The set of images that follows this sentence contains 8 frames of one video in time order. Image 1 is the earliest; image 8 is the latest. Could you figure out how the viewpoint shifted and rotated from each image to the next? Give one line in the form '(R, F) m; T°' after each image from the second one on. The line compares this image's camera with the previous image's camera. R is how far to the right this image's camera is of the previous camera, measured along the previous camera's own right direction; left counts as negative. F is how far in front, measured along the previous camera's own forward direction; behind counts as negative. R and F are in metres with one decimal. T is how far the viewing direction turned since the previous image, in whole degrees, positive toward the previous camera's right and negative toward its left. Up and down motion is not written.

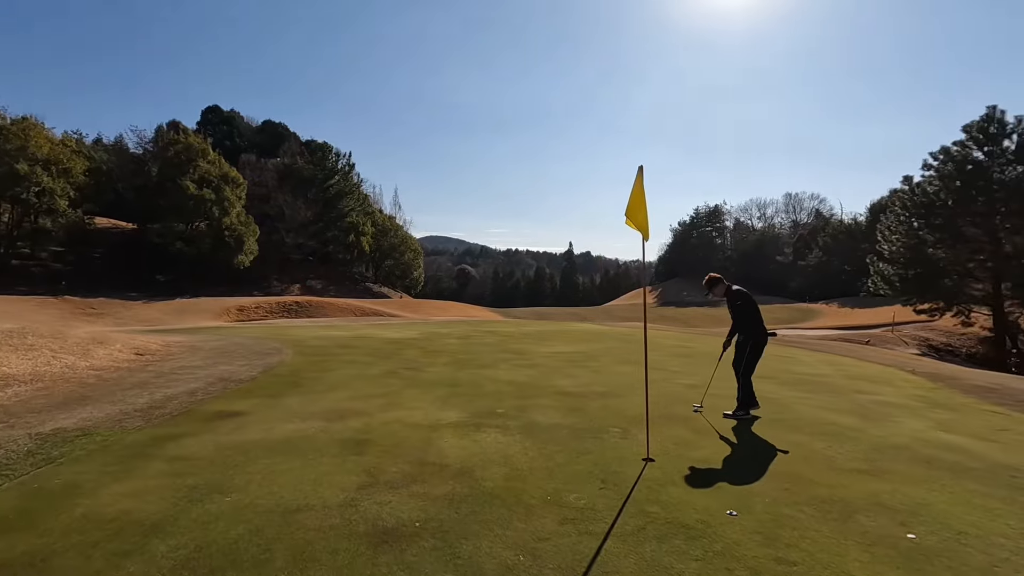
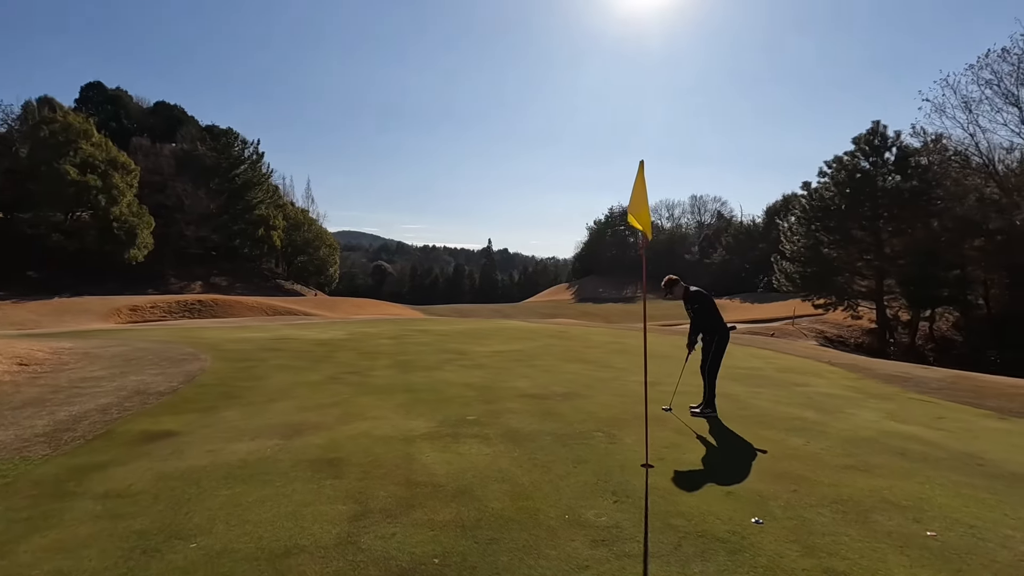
(-0.6, +0.4) m; +9°
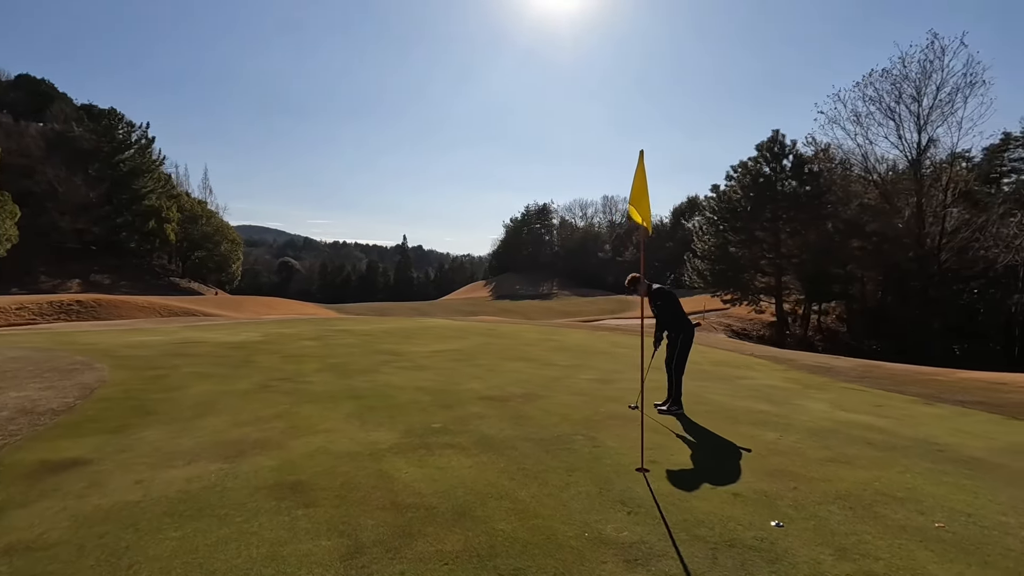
(-0.6, +0.4) m; +9°
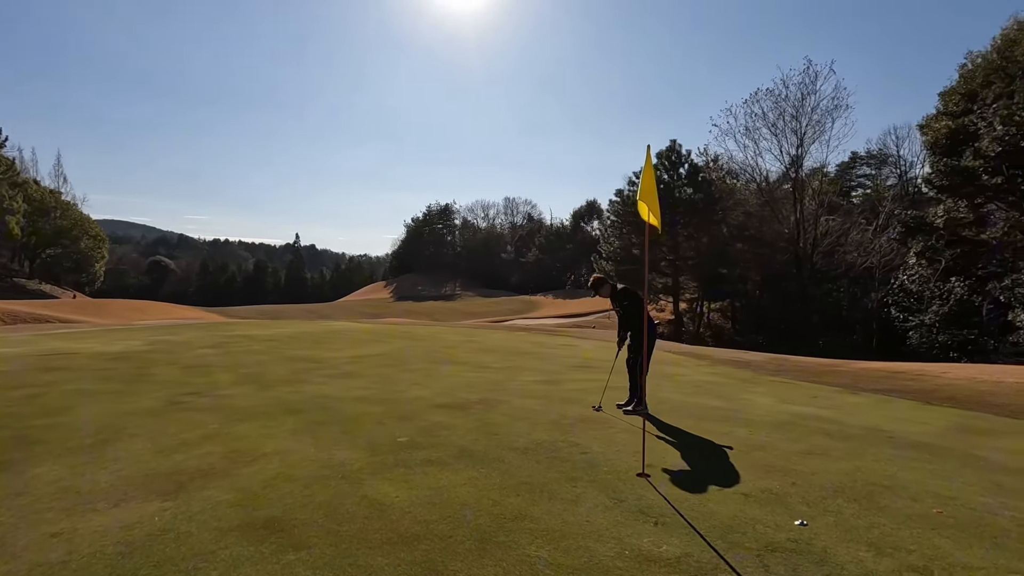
(-0.7, +0.4) m; +11°
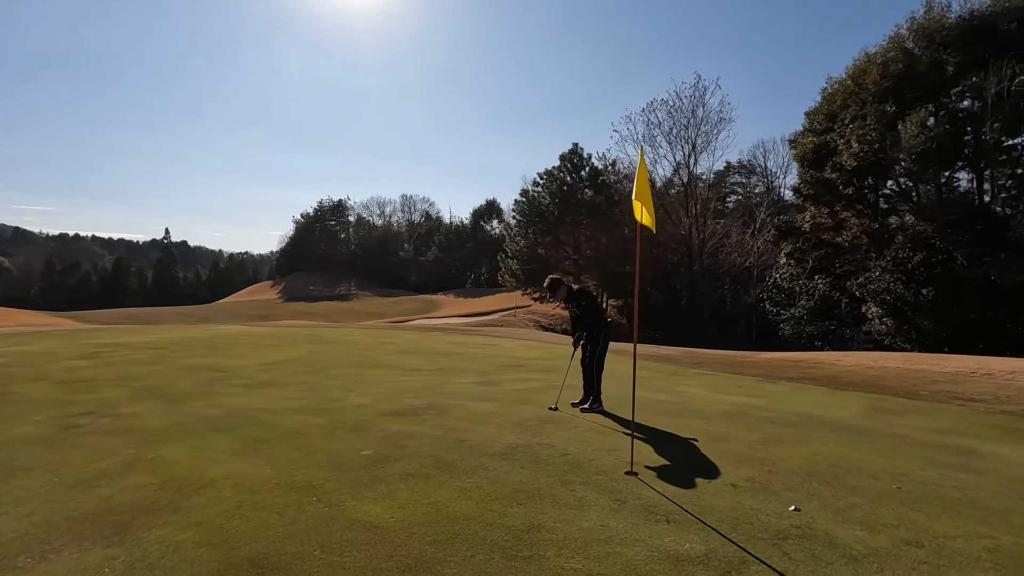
(-0.7, +0.2) m; +11°
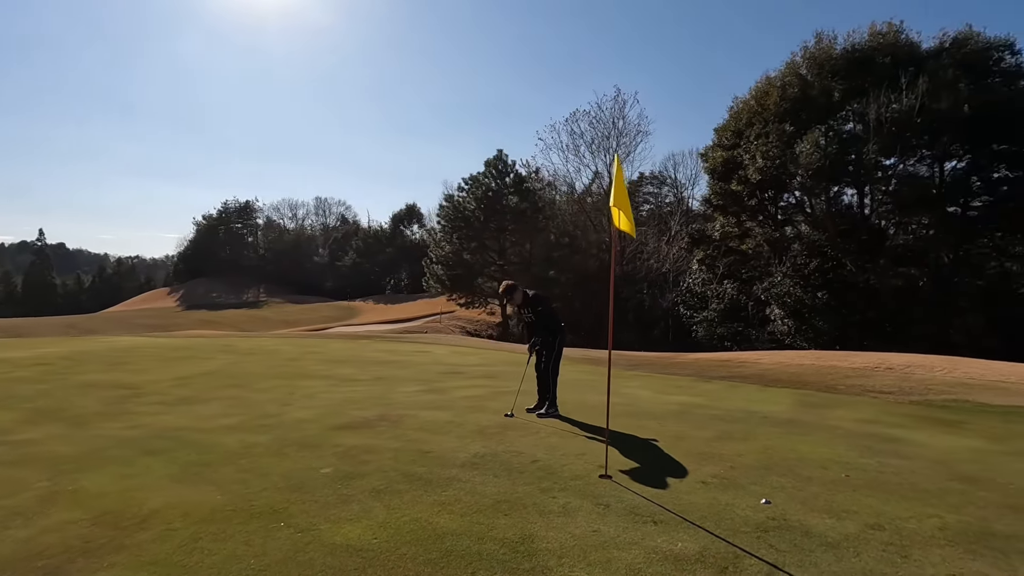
(-0.4, +0.1) m; +9°
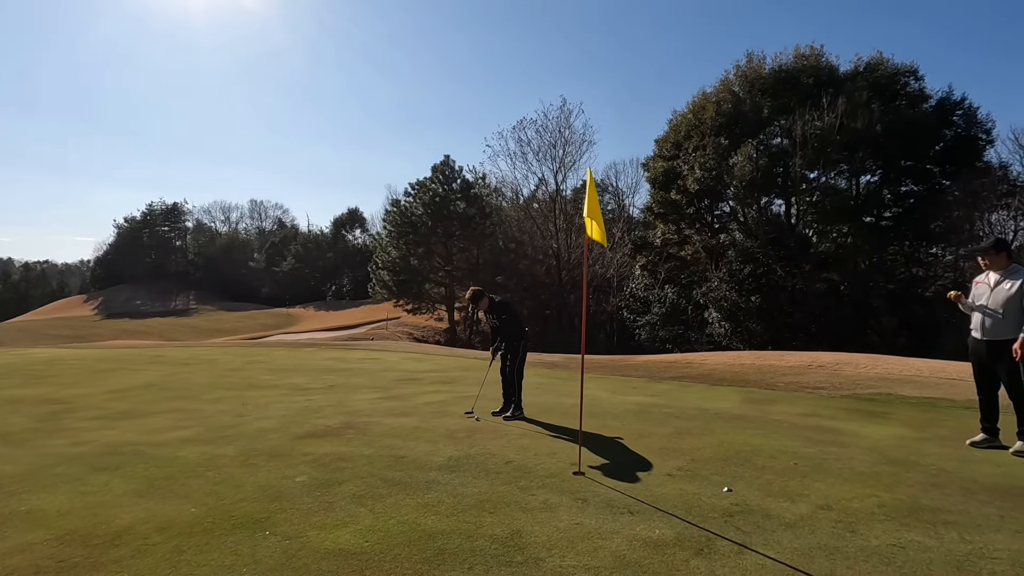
(-0.3, -0.1) m; +6°
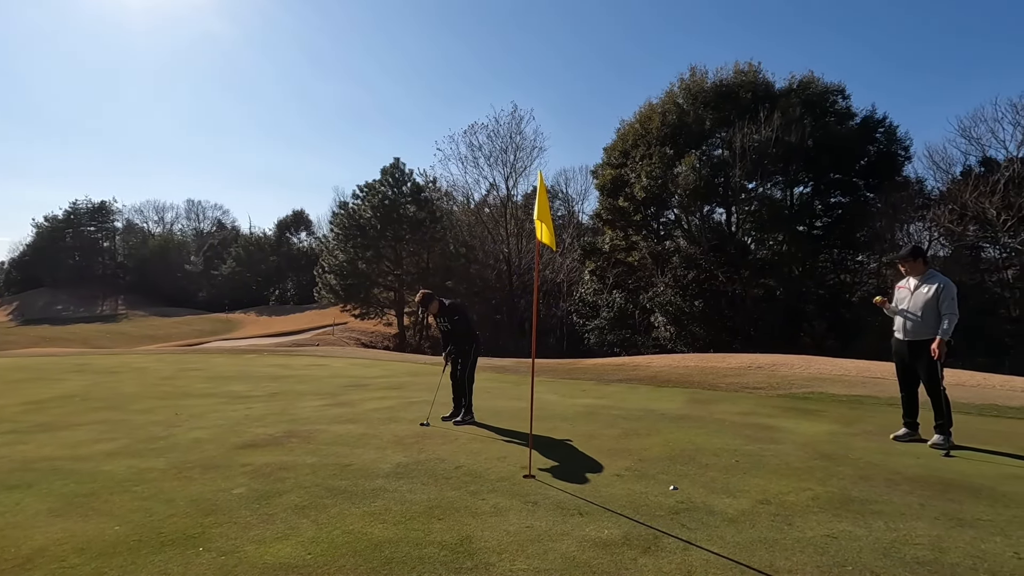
(0.0, 0.0) m; +5°
